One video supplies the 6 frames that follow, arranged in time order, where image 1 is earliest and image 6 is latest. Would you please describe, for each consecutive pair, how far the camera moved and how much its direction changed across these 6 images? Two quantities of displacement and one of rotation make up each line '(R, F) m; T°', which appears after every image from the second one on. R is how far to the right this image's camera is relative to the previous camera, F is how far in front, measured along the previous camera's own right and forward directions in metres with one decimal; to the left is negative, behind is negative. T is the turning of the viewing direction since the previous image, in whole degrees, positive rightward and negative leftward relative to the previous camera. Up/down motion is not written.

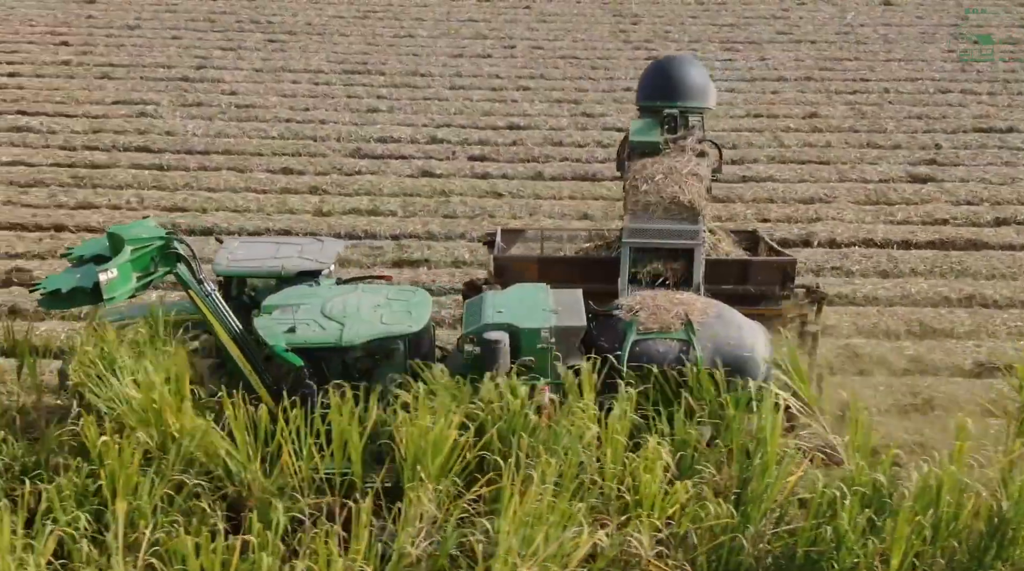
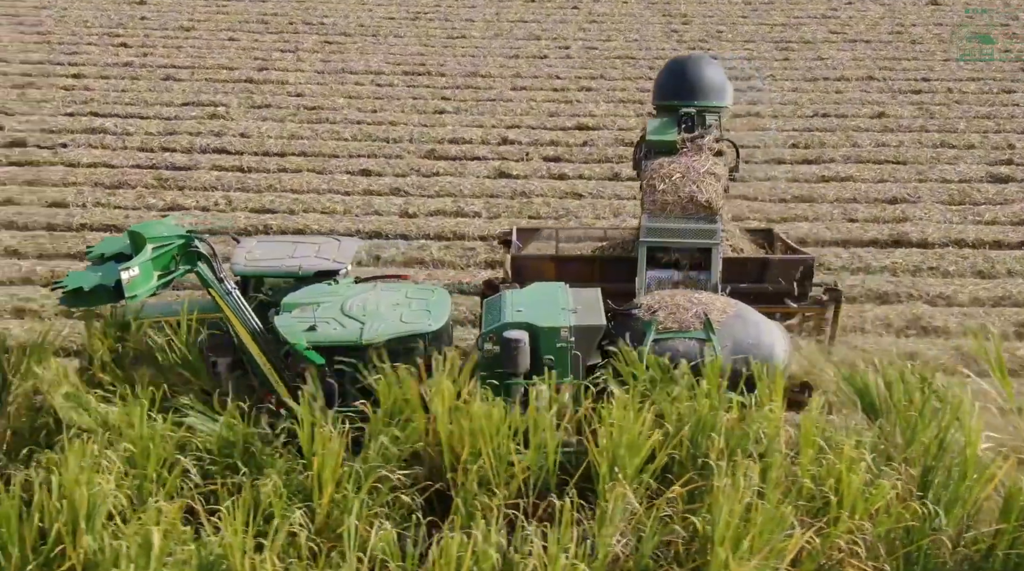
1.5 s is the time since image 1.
(-0.7, 0.0) m; 0°
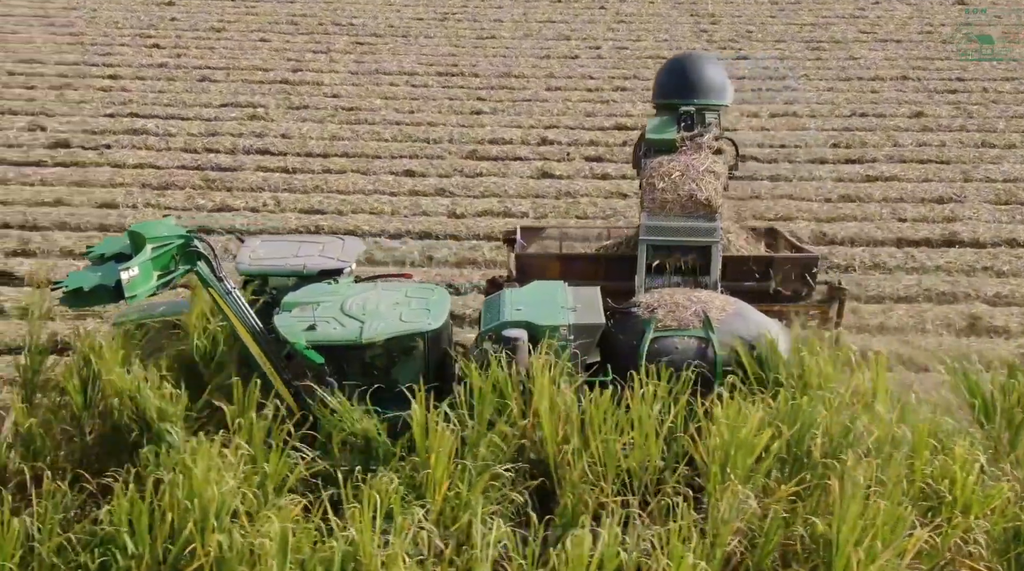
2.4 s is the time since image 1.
(-0.4, 0.0) m; 0°
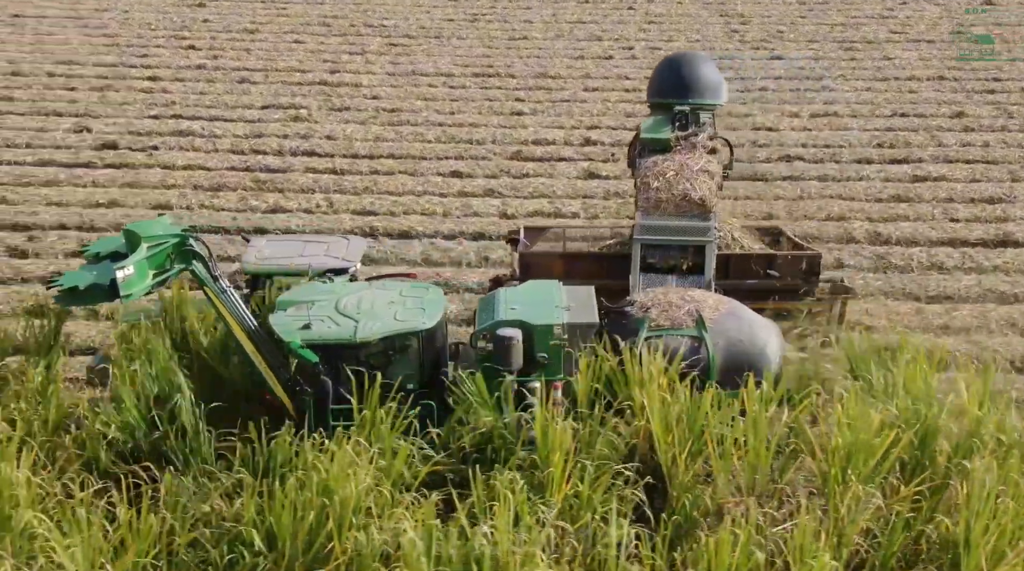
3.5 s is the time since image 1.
(-0.4, 0.0) m; 0°
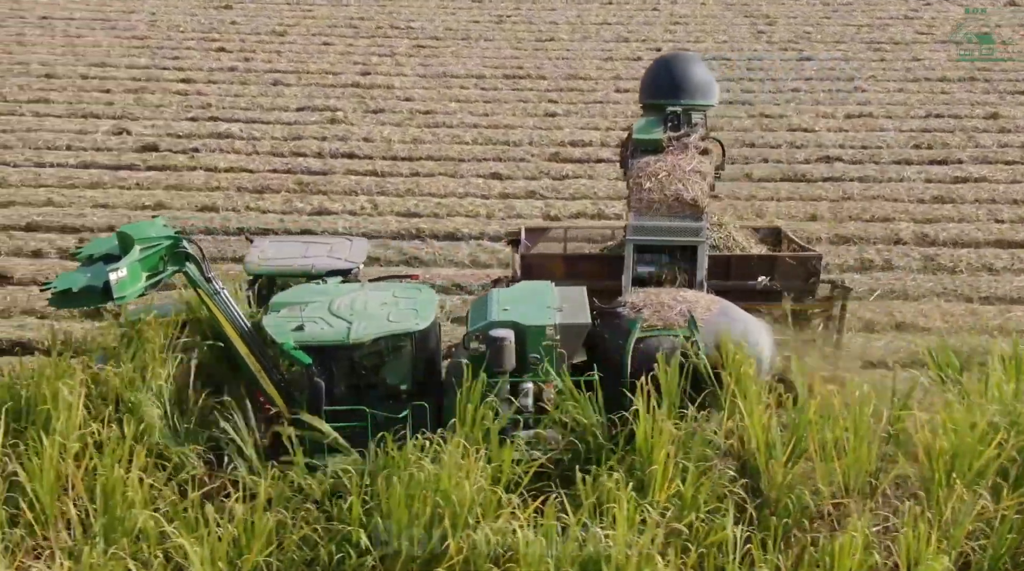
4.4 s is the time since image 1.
(-0.3, 0.0) m; 0°
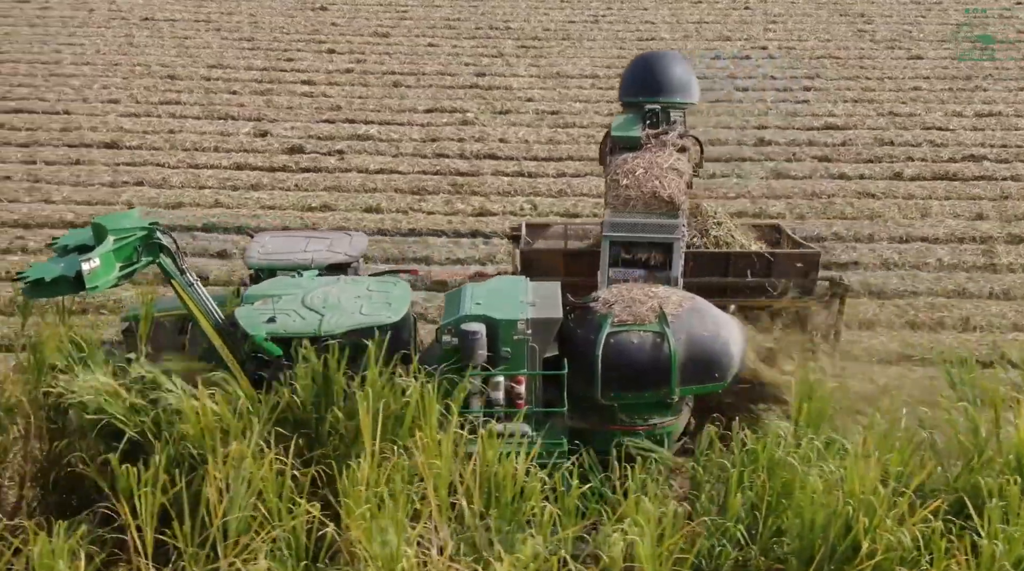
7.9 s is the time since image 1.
(-1.3, -0.1) m; -1°
